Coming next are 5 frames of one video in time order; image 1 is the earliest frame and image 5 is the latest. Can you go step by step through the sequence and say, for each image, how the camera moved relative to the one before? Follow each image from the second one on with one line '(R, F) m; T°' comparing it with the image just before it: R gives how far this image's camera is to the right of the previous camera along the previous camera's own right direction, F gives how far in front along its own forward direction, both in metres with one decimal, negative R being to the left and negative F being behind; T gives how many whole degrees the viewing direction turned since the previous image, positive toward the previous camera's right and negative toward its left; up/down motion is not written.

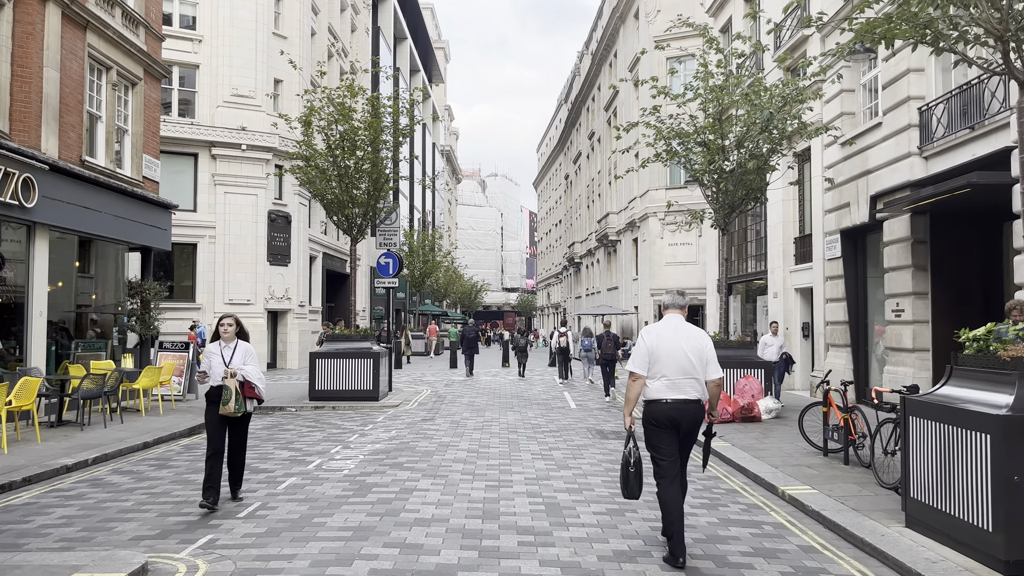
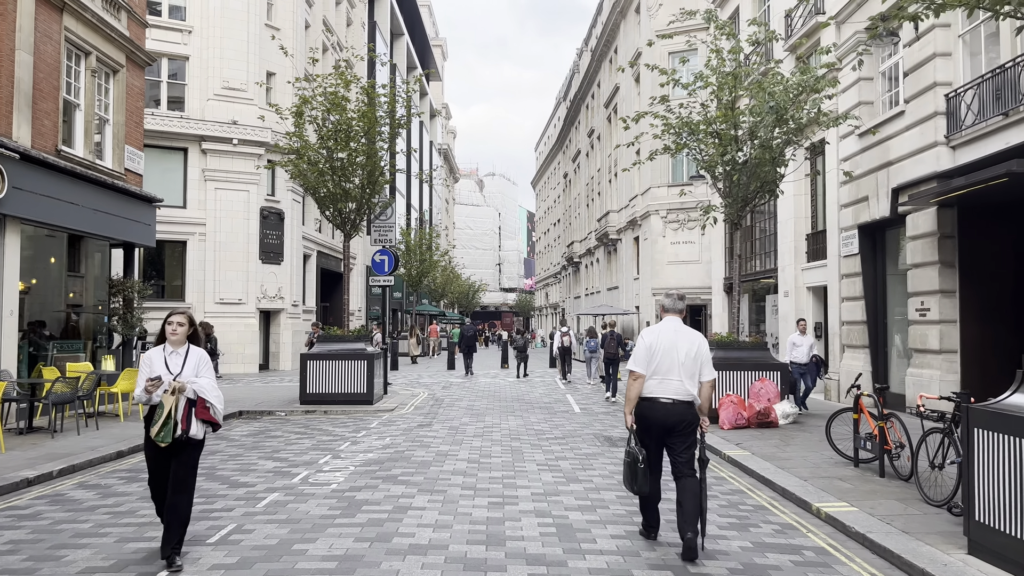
(-0.1, +0.8) m; 0°
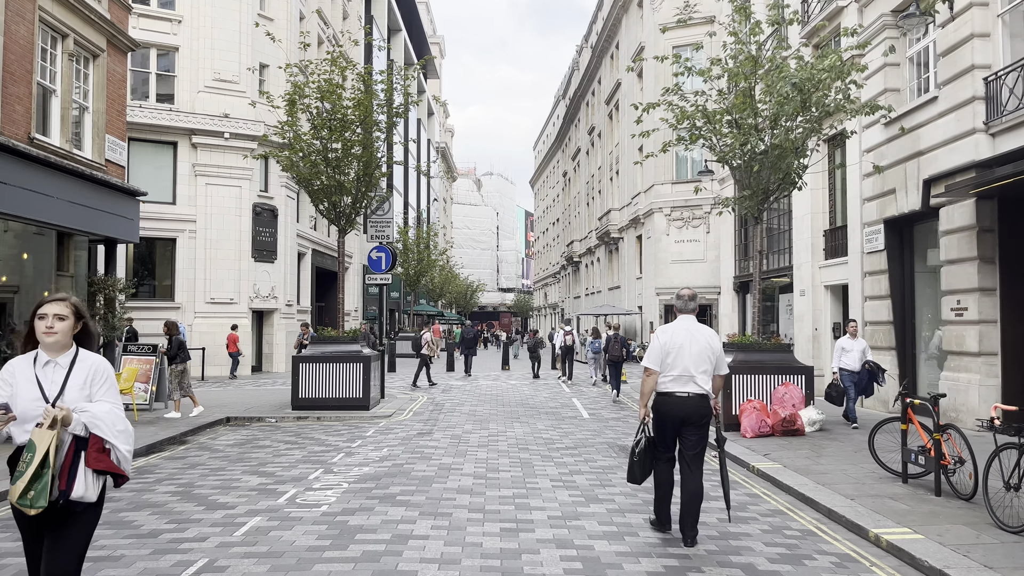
(-0.1, +0.9) m; 0°
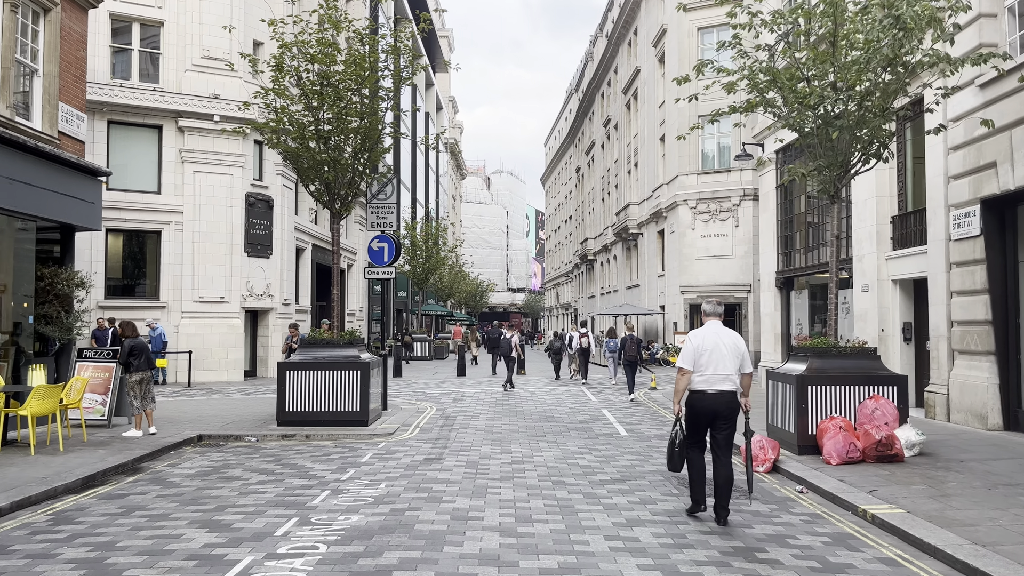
(-0.2, +2.2) m; -1°
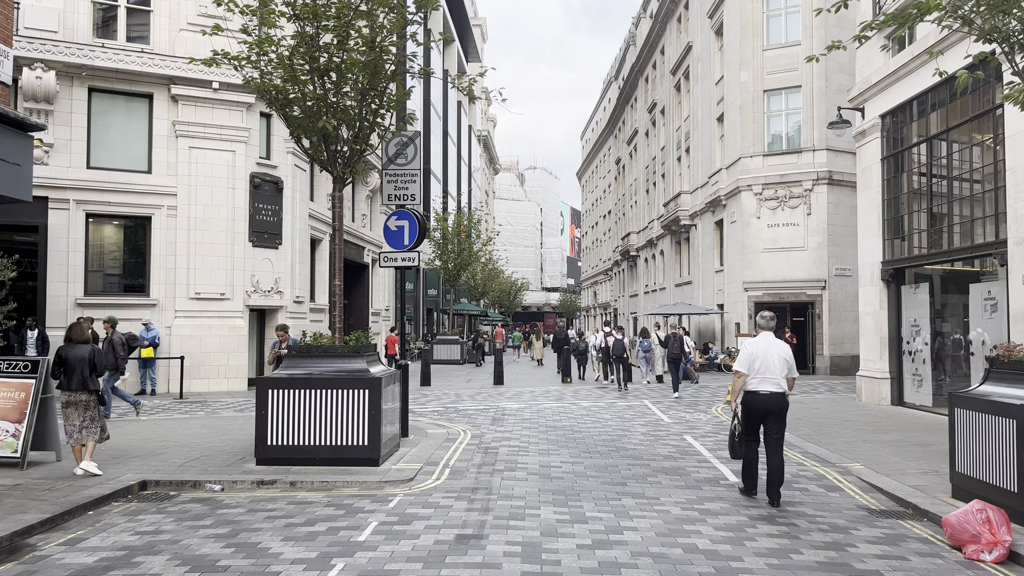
(-0.4, +3.4) m; -2°
